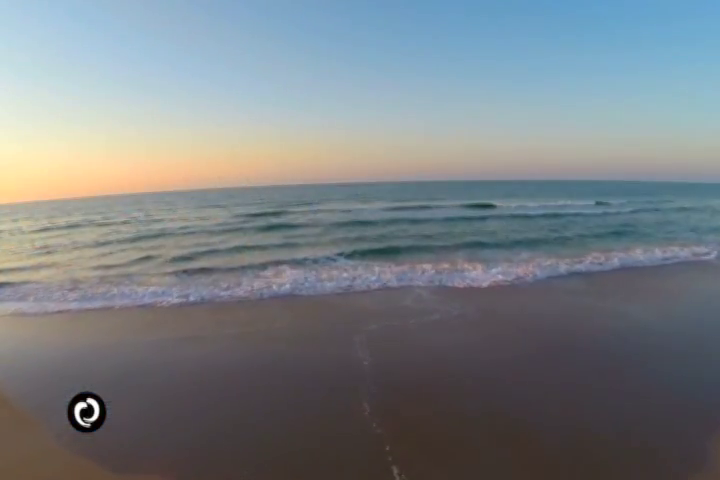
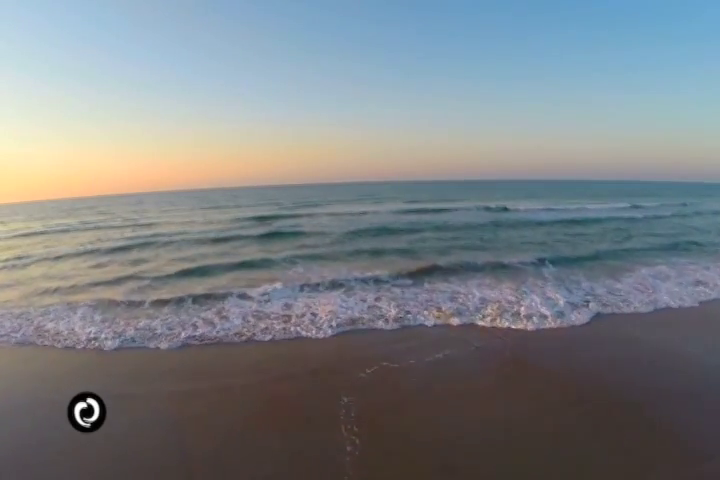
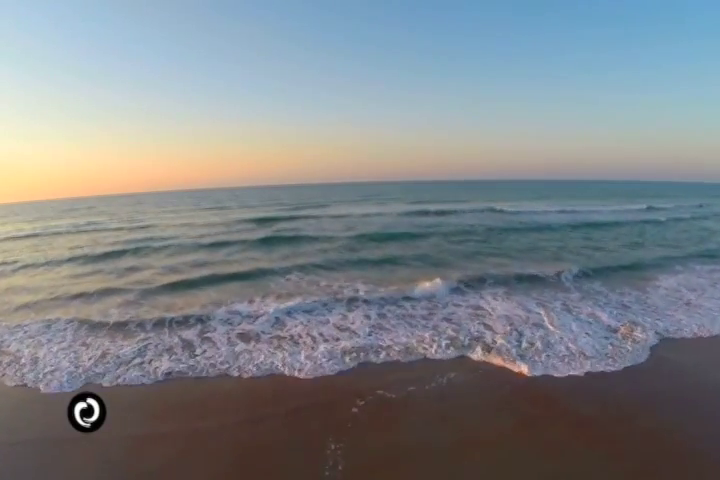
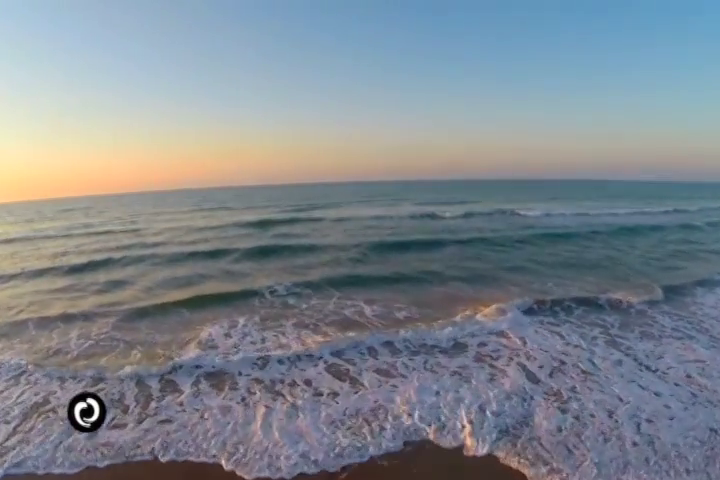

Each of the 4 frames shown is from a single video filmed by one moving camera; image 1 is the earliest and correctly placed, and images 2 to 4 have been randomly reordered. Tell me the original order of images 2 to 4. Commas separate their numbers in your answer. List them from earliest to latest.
2, 3, 4
